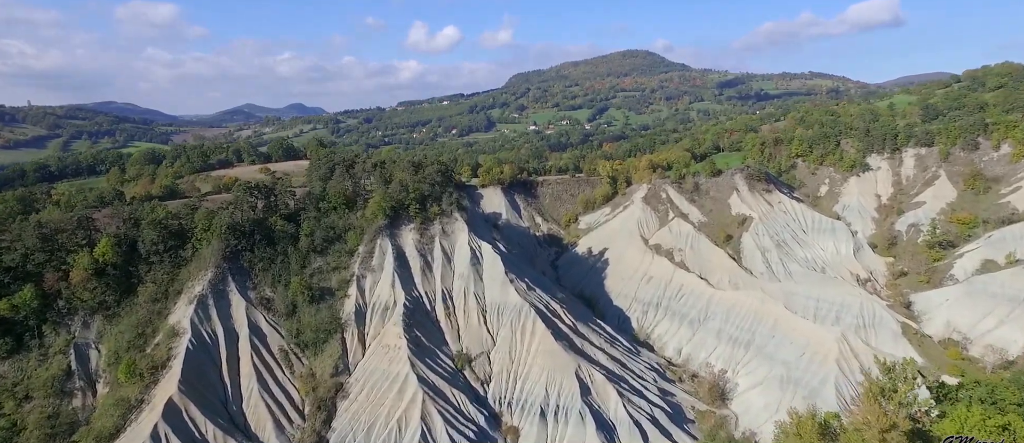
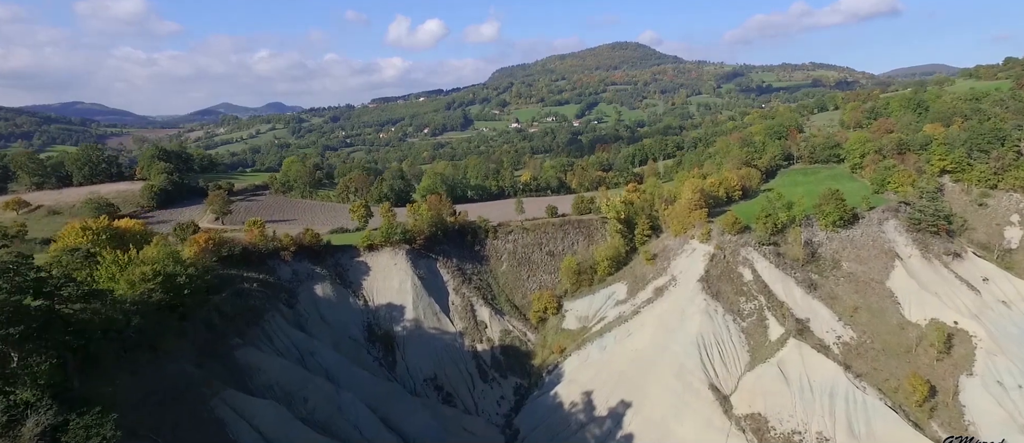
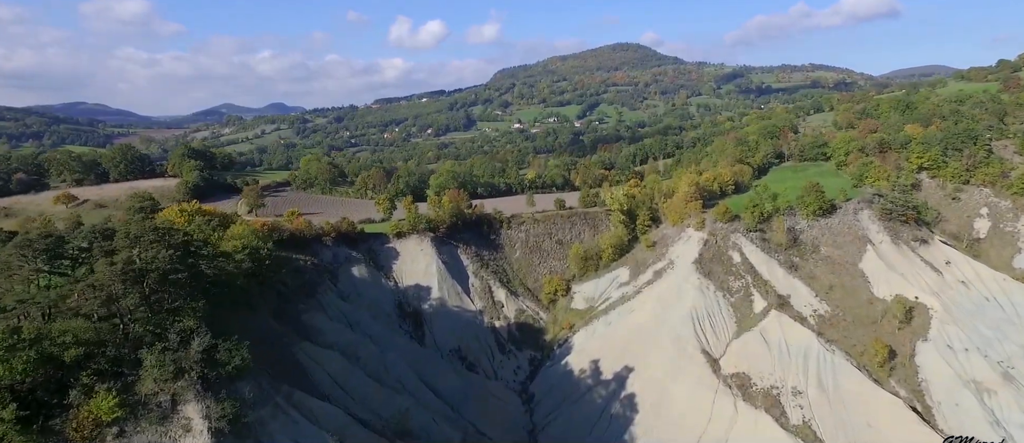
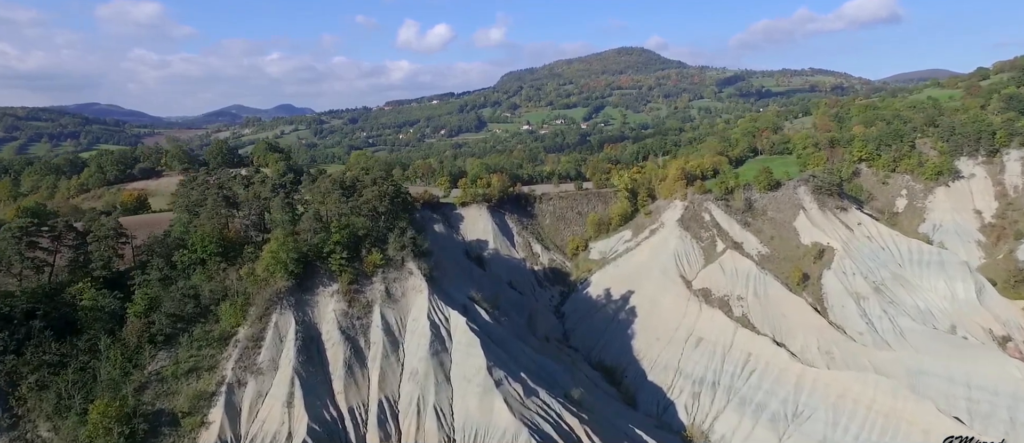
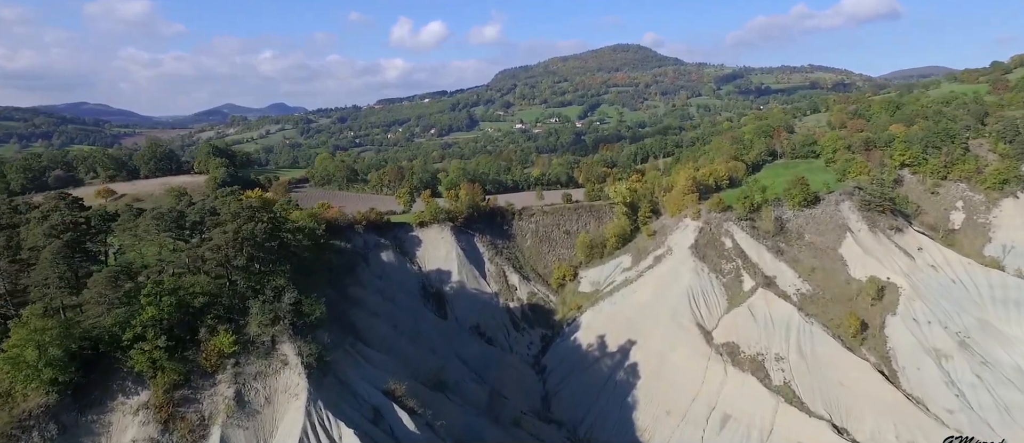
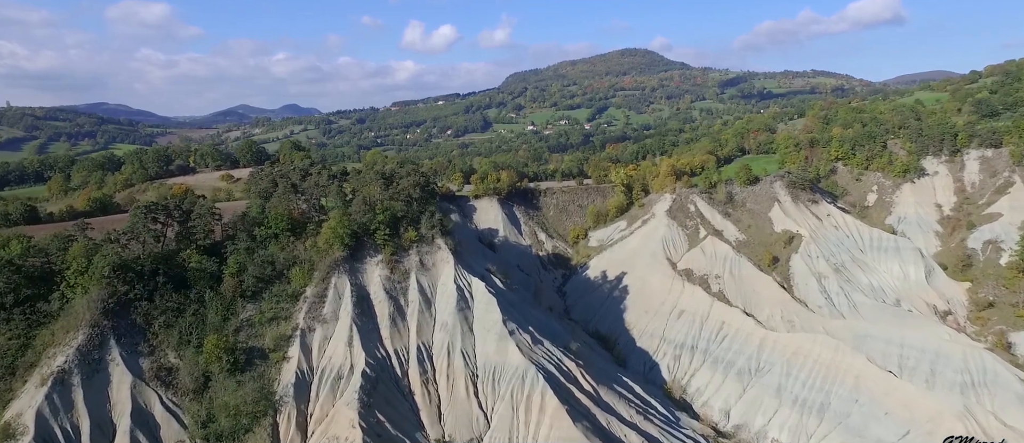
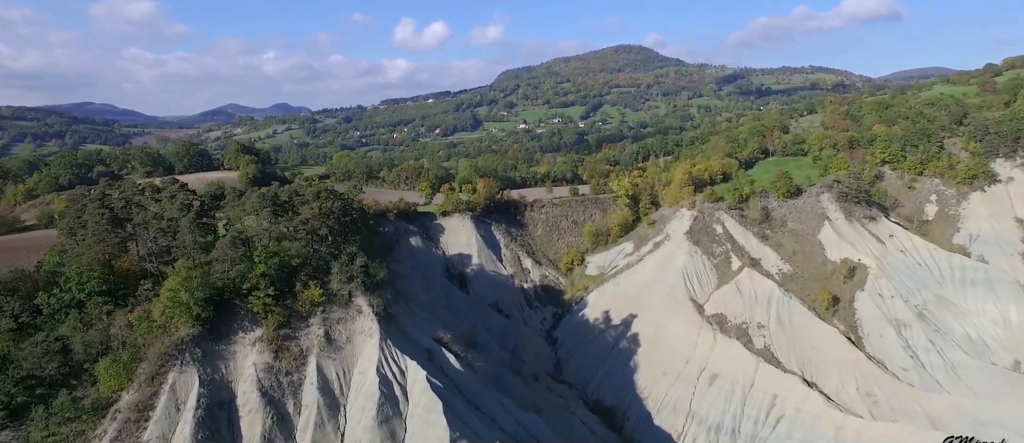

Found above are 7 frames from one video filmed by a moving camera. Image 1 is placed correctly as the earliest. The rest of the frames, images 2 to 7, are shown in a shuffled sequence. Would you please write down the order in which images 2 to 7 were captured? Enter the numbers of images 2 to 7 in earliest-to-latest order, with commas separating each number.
6, 4, 7, 5, 3, 2
